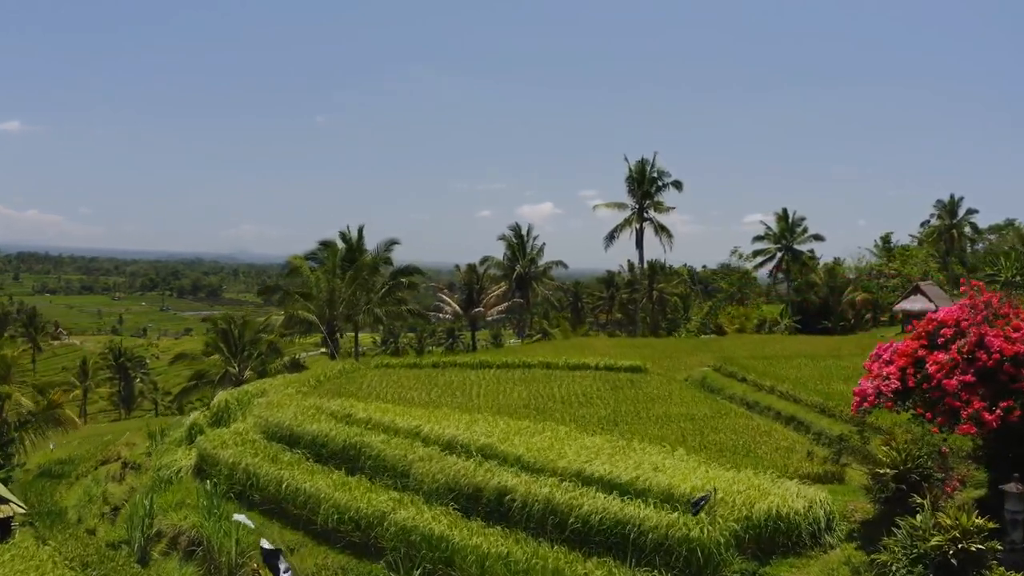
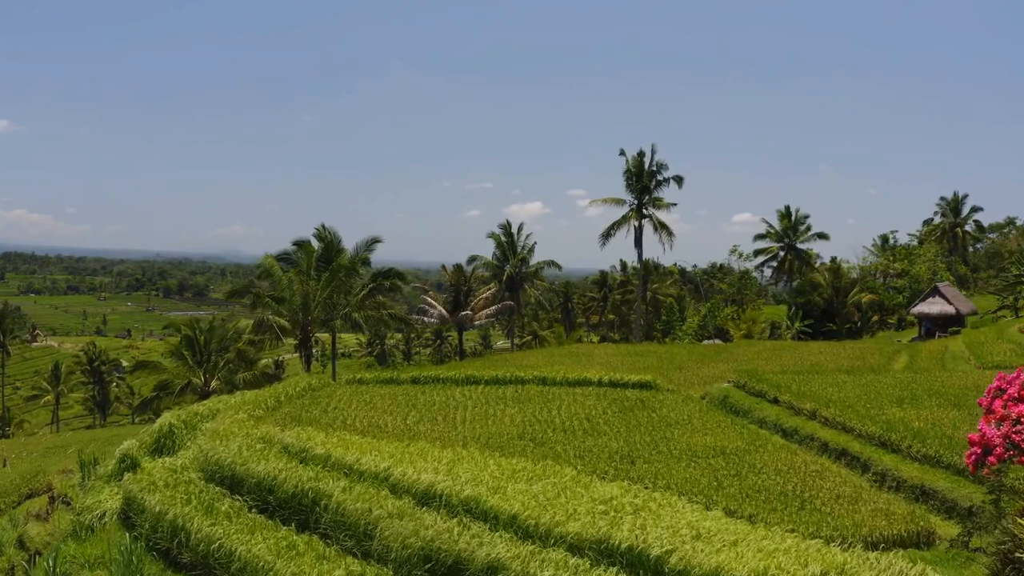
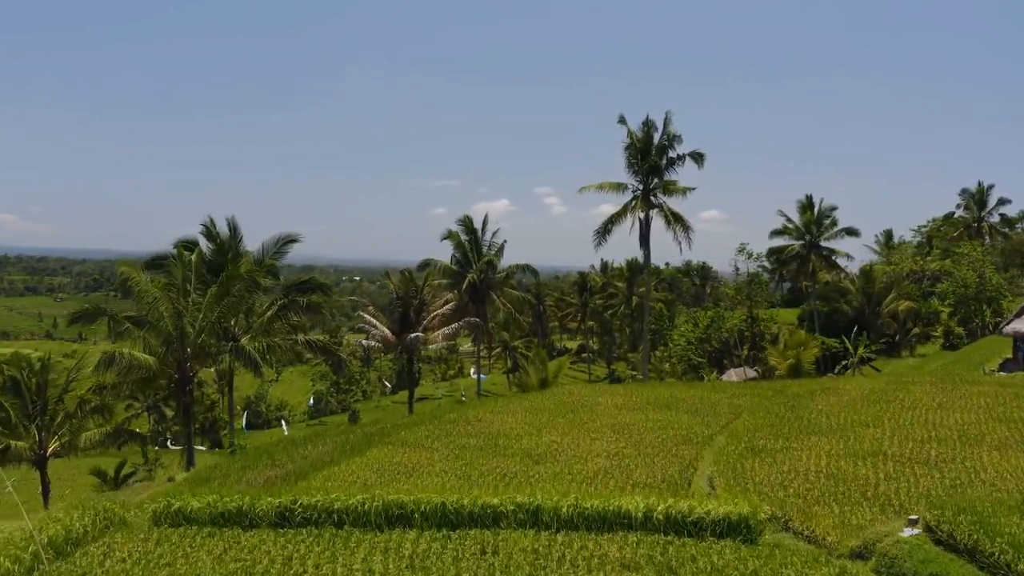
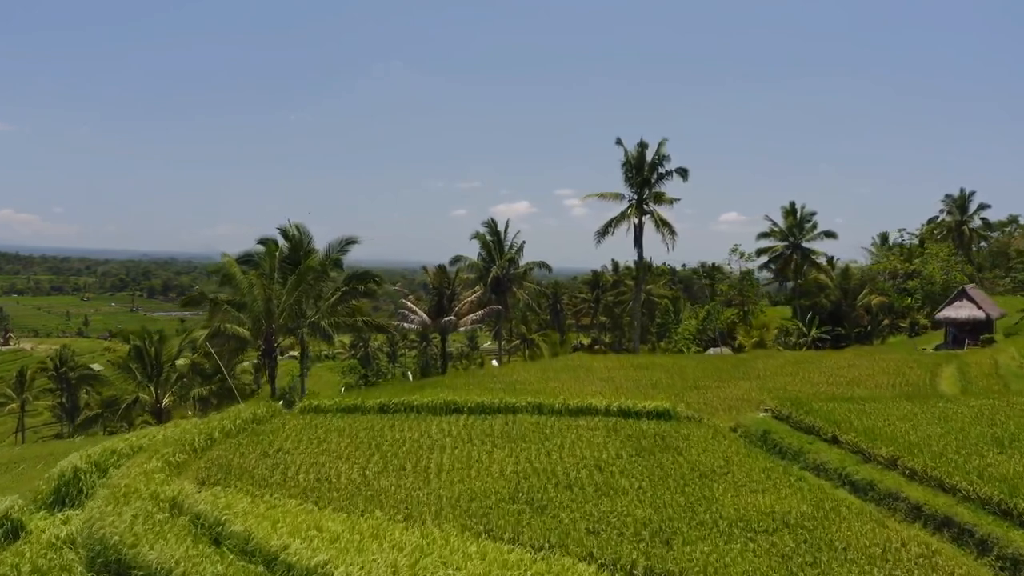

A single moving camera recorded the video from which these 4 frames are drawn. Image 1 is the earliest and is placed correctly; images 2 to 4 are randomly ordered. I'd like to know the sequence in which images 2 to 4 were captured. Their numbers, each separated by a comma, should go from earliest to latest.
2, 4, 3
